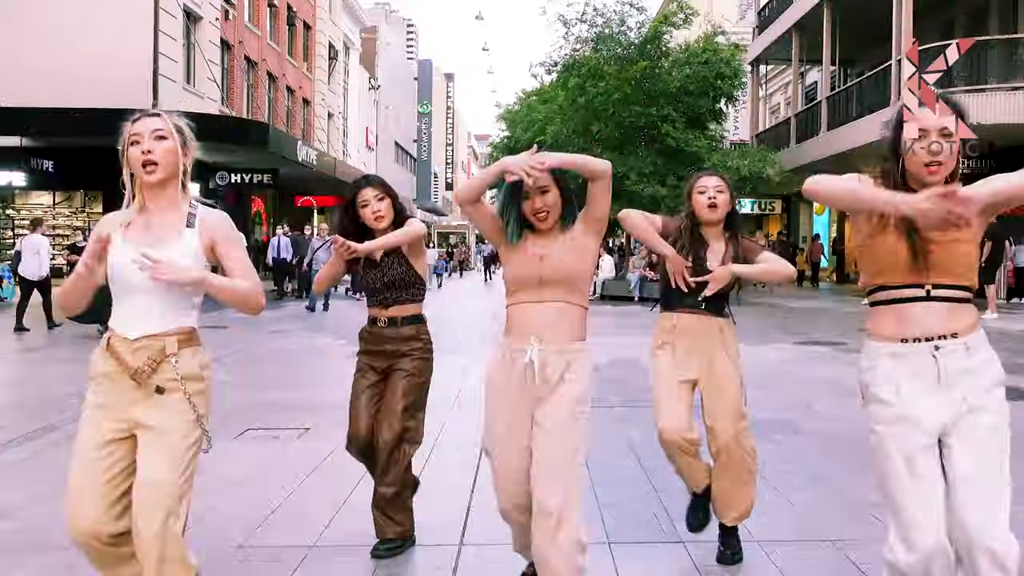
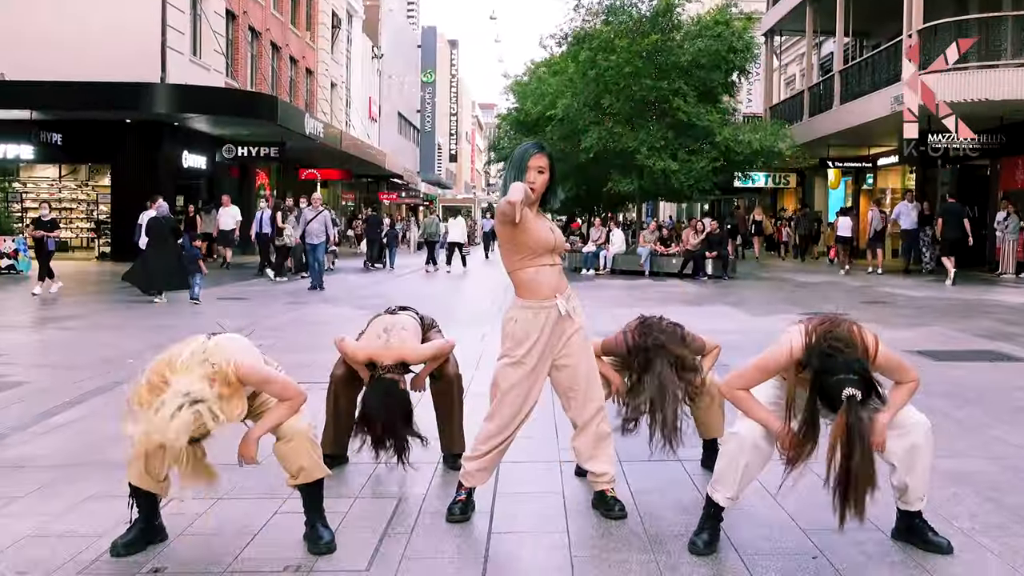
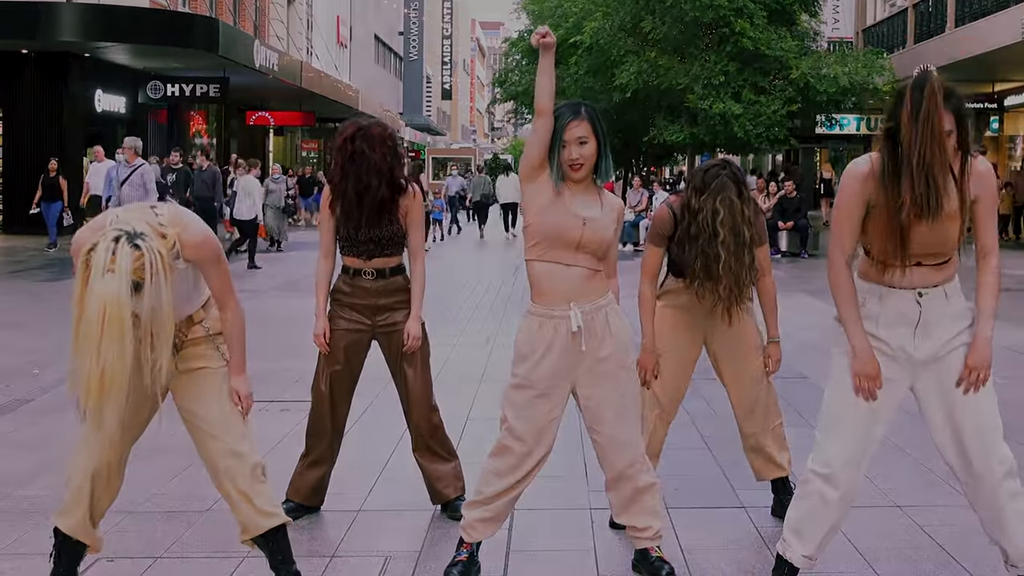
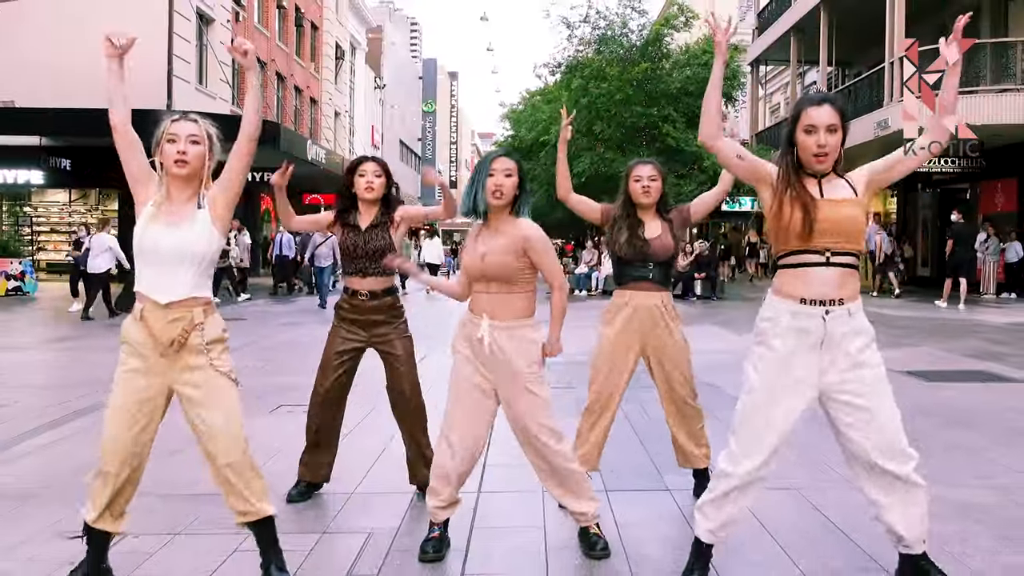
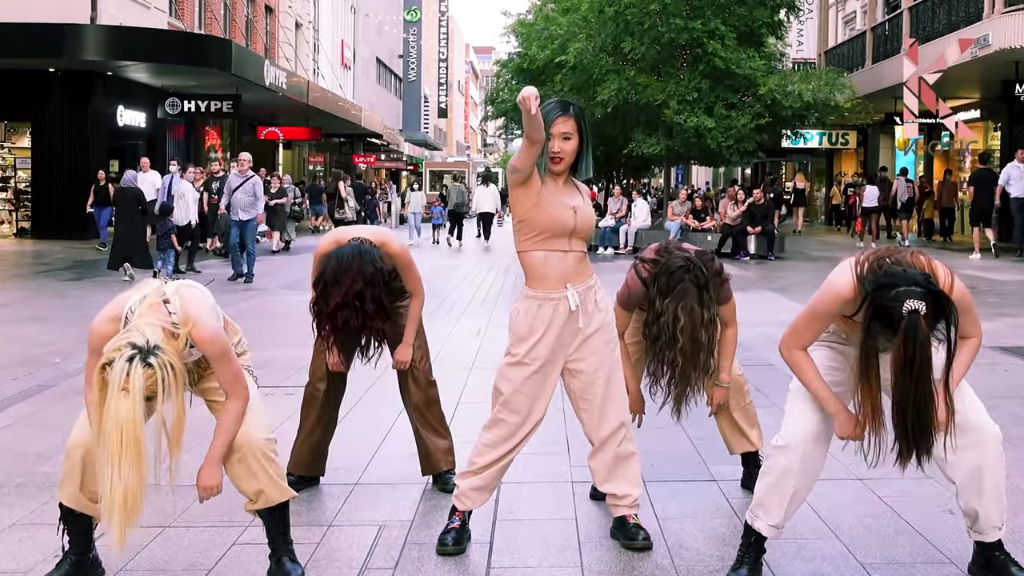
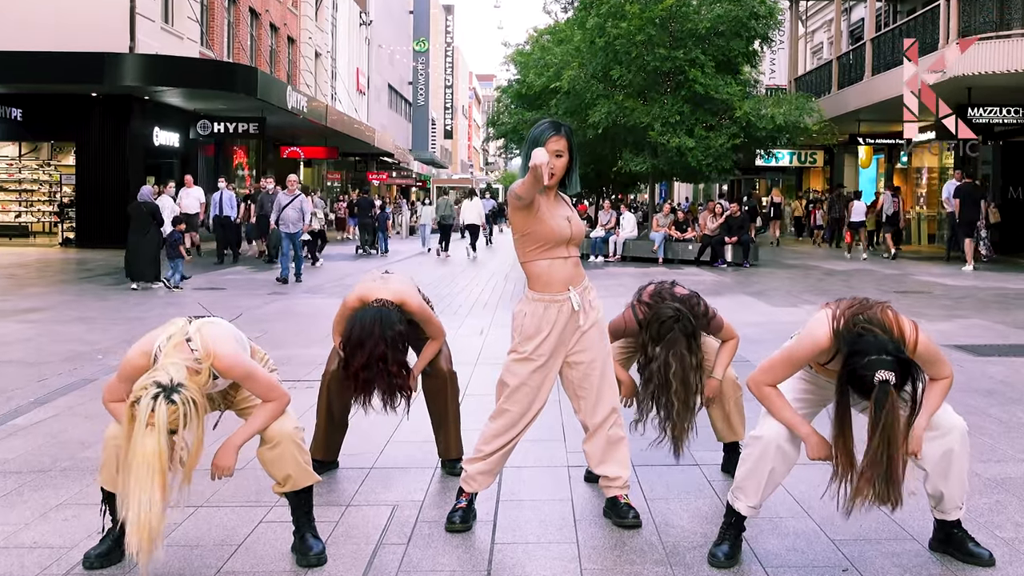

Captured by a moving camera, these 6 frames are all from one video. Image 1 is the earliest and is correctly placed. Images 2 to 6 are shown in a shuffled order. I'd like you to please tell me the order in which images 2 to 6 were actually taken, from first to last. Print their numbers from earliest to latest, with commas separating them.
4, 2, 6, 5, 3
